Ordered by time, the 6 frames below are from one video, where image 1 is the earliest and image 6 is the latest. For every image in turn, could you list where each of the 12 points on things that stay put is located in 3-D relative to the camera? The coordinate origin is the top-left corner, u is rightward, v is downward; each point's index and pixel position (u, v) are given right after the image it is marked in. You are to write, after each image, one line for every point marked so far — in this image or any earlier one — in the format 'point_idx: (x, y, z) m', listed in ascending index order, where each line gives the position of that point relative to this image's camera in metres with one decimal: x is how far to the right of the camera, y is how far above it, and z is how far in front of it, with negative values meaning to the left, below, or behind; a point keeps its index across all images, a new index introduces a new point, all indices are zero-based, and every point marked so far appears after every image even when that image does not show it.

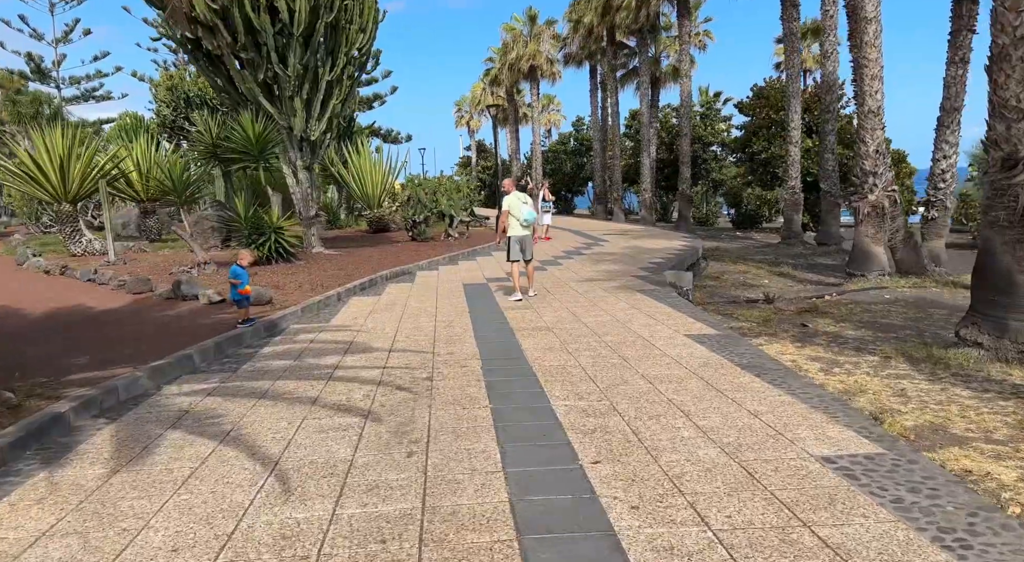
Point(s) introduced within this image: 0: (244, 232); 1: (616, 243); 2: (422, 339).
0: (-5.0, +0.9, +11.9) m
1: (+2.7, +1.0, +16.3) m
2: (-0.9, -0.6, +6.6) m
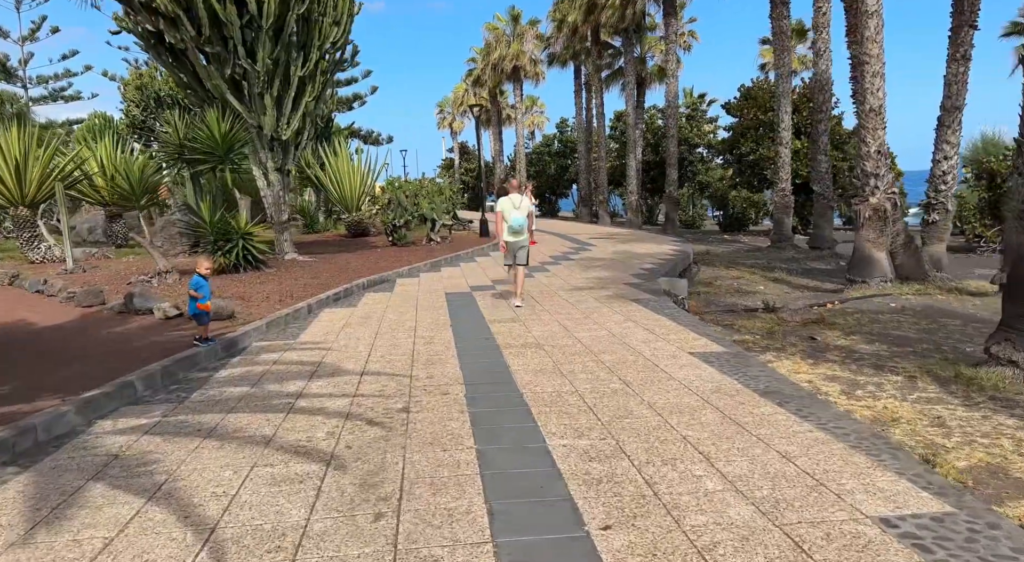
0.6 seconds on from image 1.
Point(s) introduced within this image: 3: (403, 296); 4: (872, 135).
0: (-5.3, +0.7, +11.1) m
1: (+2.3, +0.8, +15.8) m
2: (-1.1, -0.7, +5.9) m
3: (-1.7, -0.2, +10.0) m
4: (+5.9, +2.4, +10.4) m
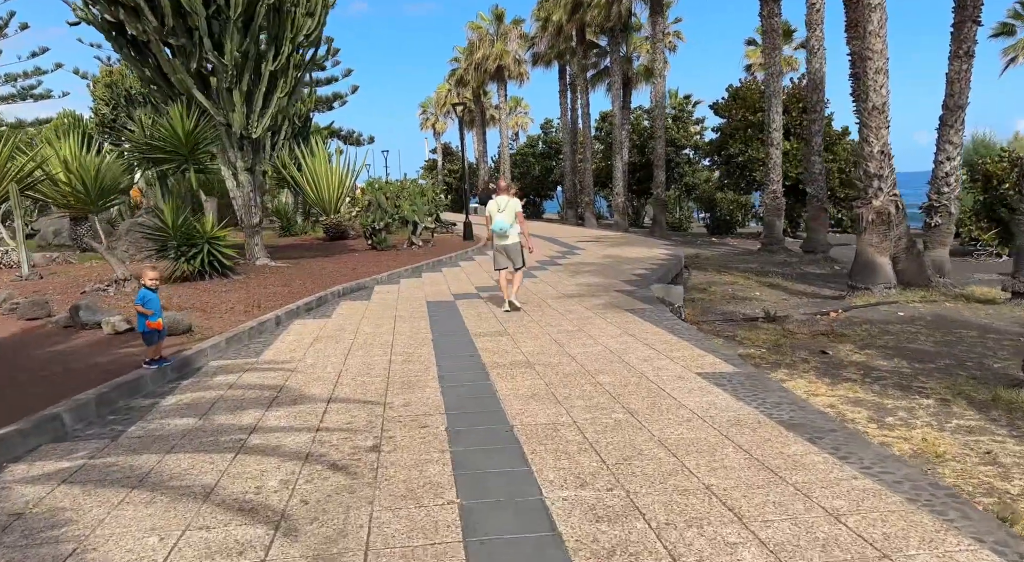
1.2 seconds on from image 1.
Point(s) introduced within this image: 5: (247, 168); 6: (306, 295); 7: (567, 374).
0: (-5.5, +0.6, +10.3) m
1: (+1.9, +0.7, +15.2) m
2: (-1.2, -0.8, +5.3) m
3: (-1.9, -0.4, +9.3) m
4: (+5.7, +2.3, +9.9) m
5: (-5.0, +2.1, +12.0) m
6: (-3.1, -0.2, +9.5) m
7: (+0.5, -0.8, +5.3) m
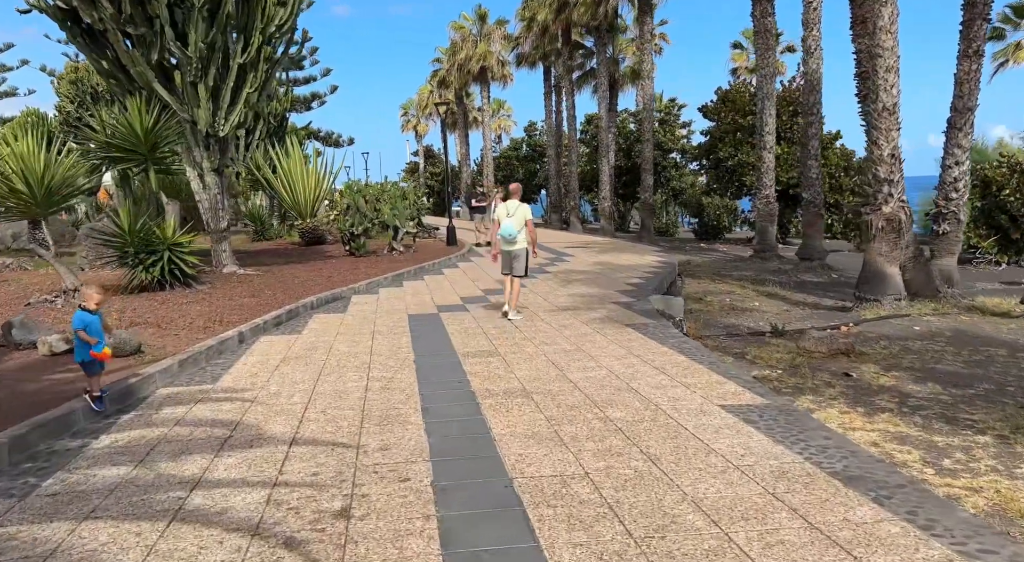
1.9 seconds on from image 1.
0: (-5.7, +0.5, +9.5) m
1: (+1.6, +0.5, +14.5) m
2: (-1.2, -1.0, +4.5) m
3: (-2.1, -0.5, +8.5) m
4: (+5.5, +2.1, +9.4) m
5: (-5.2, +2.0, +11.2) m
6: (-3.2, -0.4, +8.7) m
7: (+0.4, -0.9, +4.6) m
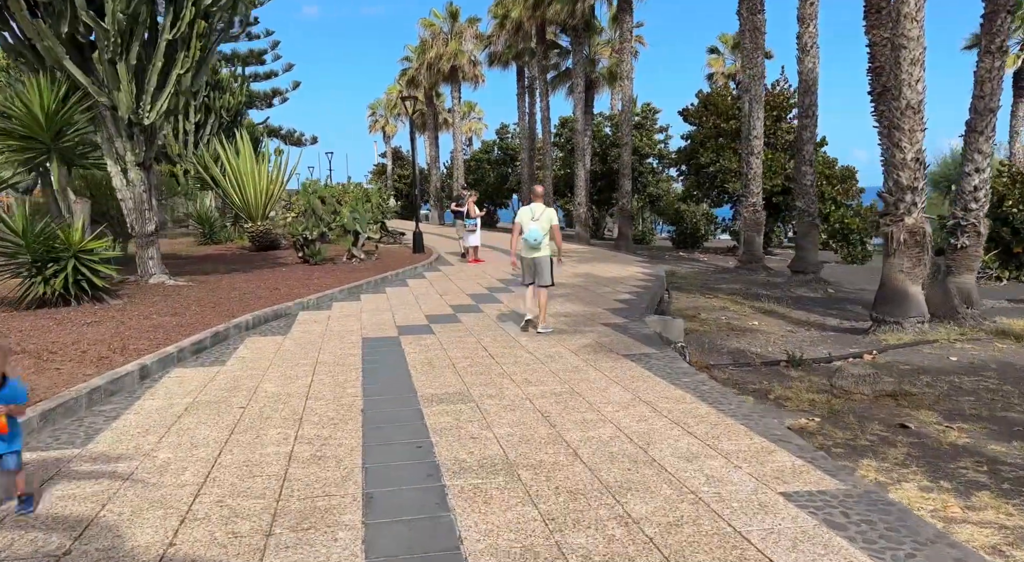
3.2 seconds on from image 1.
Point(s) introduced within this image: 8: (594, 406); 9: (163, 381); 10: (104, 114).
0: (-6.0, +0.3, +7.8) m
1: (+1.0, +0.2, +13.3) m
2: (-1.3, -1.1, +3.1) m
3: (-2.4, -0.7, +7.1) m
4: (+5.2, +1.9, +8.3) m
5: (-5.6, +1.8, +9.6) m
6: (-3.5, -0.5, +7.2) m
7: (+0.3, -1.1, +3.3) m
8: (+0.6, -0.9, +4.6) m
9: (-3.1, -0.9, +5.6) m
10: (-5.9, +2.4, +9.2) m
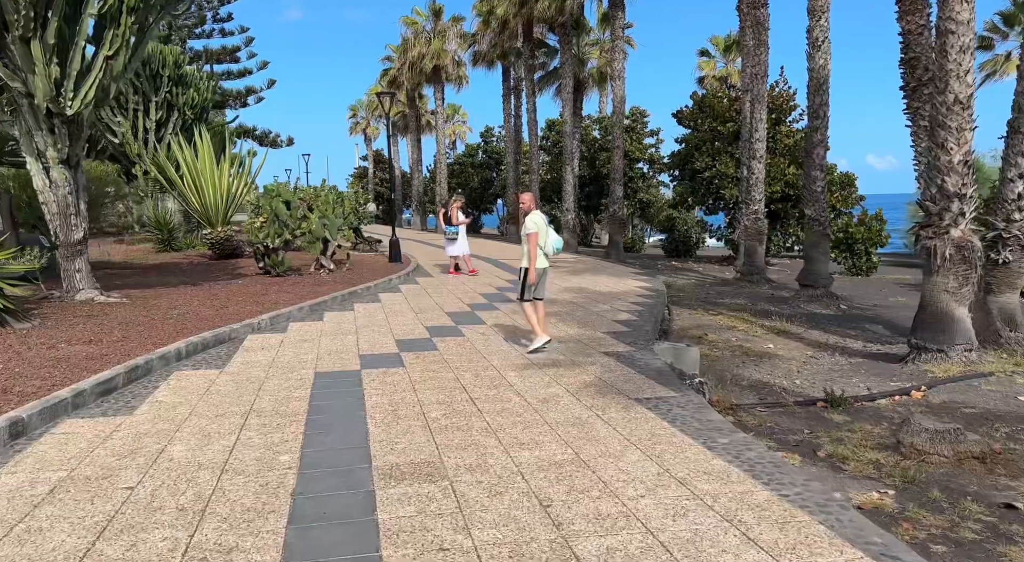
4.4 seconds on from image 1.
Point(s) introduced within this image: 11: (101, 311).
0: (-6.2, +0.1, +6.5) m
1: (+0.7, 0.0, +12.1) m
2: (-1.3, -1.3, +1.9) m
3: (-2.5, -0.9, +5.8) m
4: (+5.0, +1.6, +7.2) m
5: (-5.8, +1.6, +8.2) m
6: (-3.7, -0.7, +5.9) m
7: (+0.3, -1.3, +2.1) m
8: (+0.5, -1.1, +3.4) m
9: (-3.1, -1.1, +4.3) m
10: (-6.1, +2.2, +7.8) m
11: (-5.1, -0.4, +7.9) m
